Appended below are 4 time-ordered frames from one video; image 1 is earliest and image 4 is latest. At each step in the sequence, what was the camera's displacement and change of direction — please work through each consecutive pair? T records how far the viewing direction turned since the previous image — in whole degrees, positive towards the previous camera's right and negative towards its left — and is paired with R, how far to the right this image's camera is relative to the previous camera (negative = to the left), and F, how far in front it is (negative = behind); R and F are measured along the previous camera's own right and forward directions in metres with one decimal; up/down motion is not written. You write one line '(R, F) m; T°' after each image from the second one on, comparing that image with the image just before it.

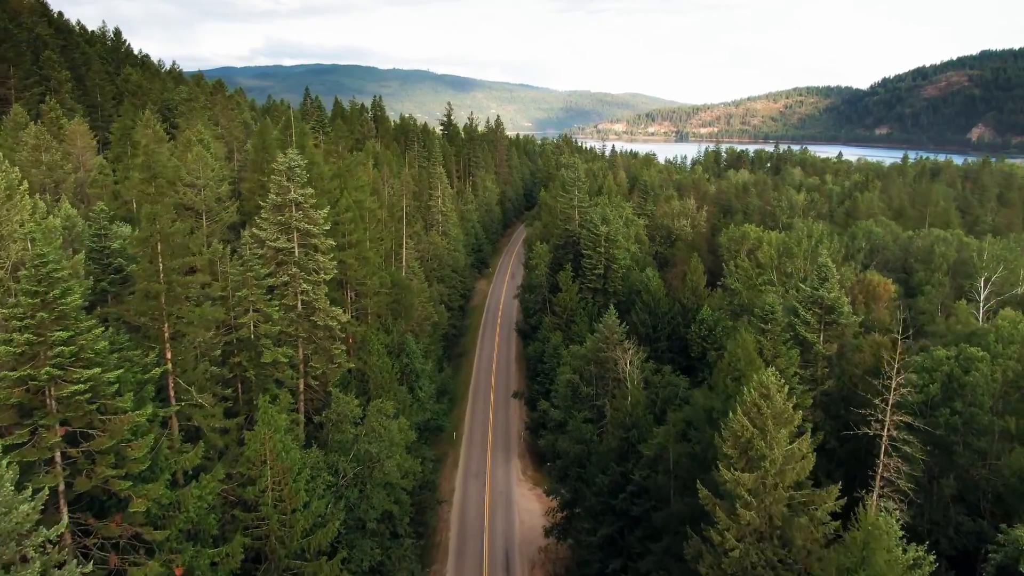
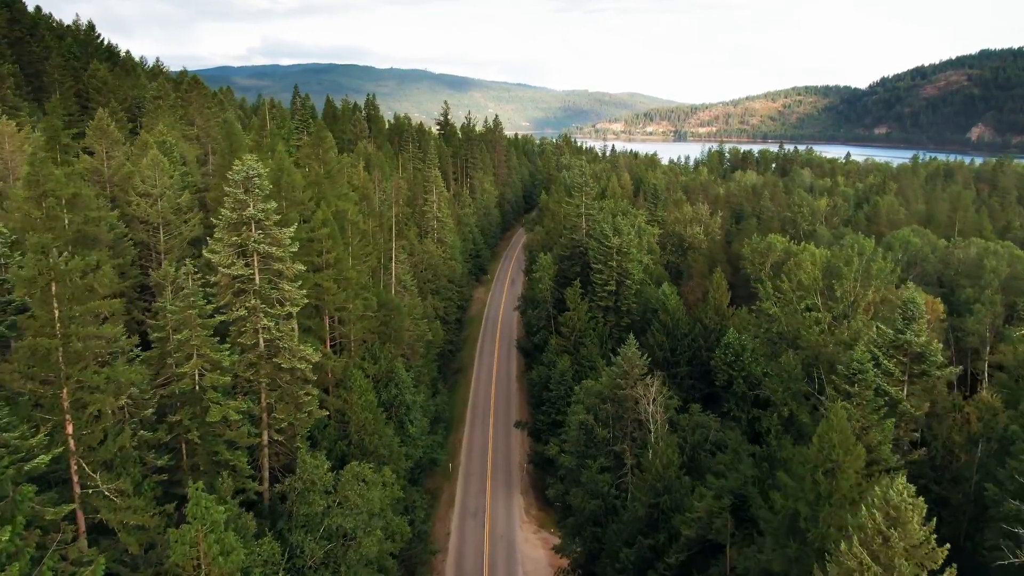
(-0.4, +6.2) m; 0°
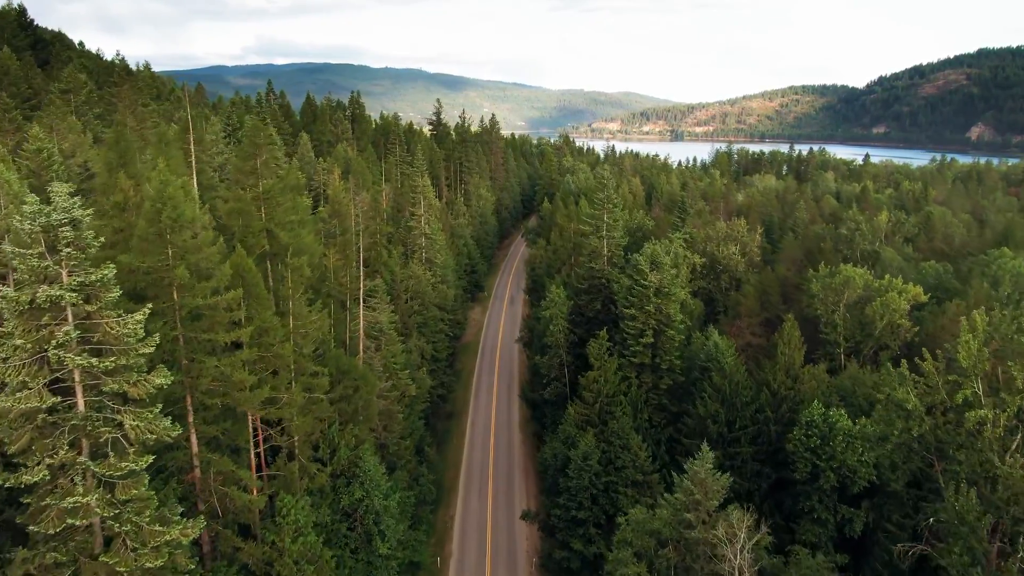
(-0.7, +13.0) m; 0°
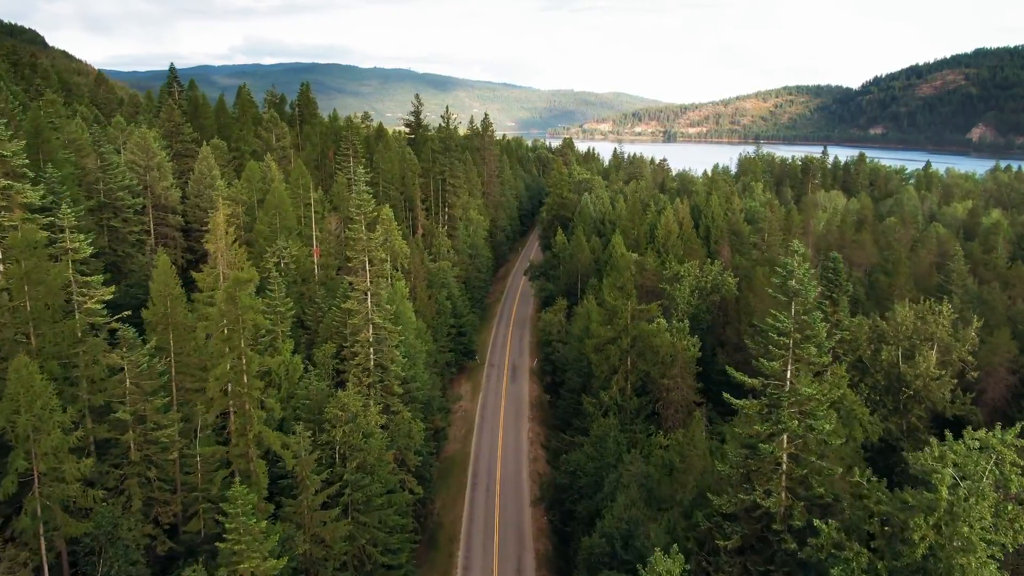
(-1.6, +32.2) m; +1°
